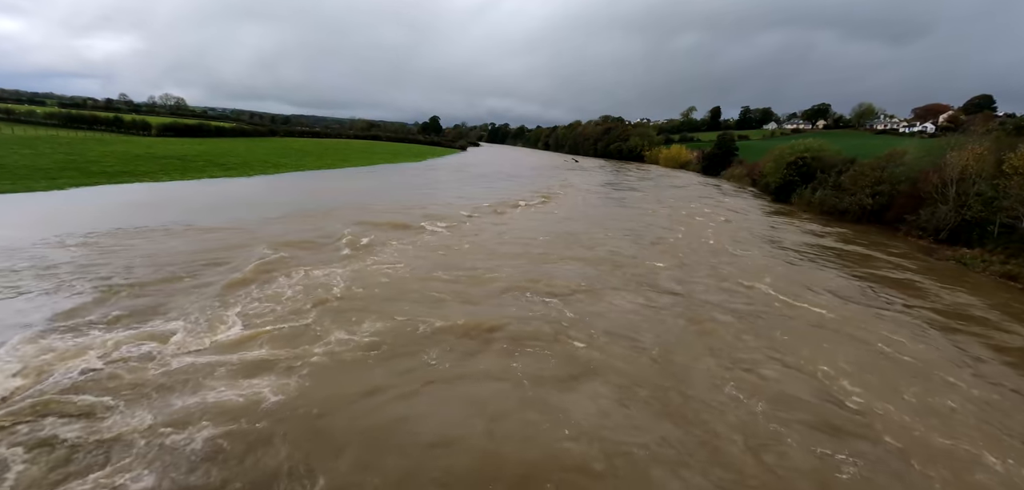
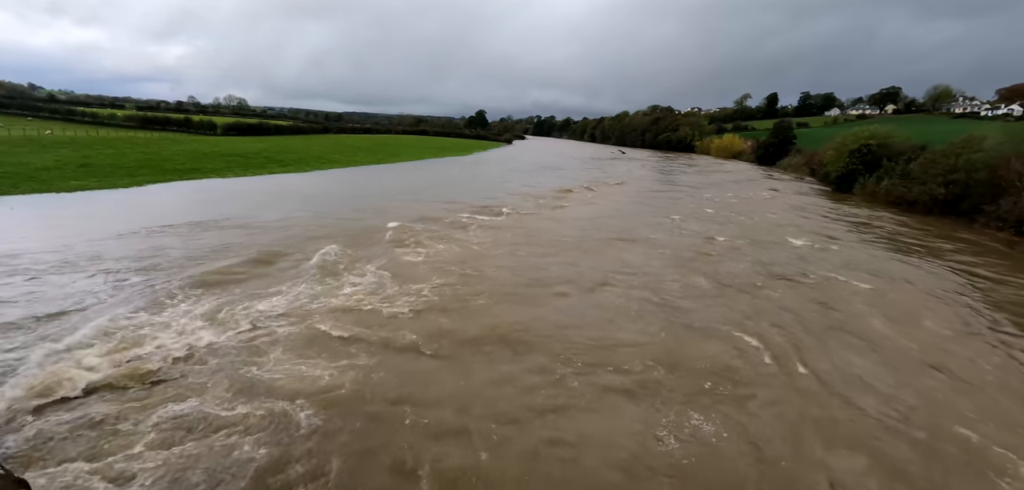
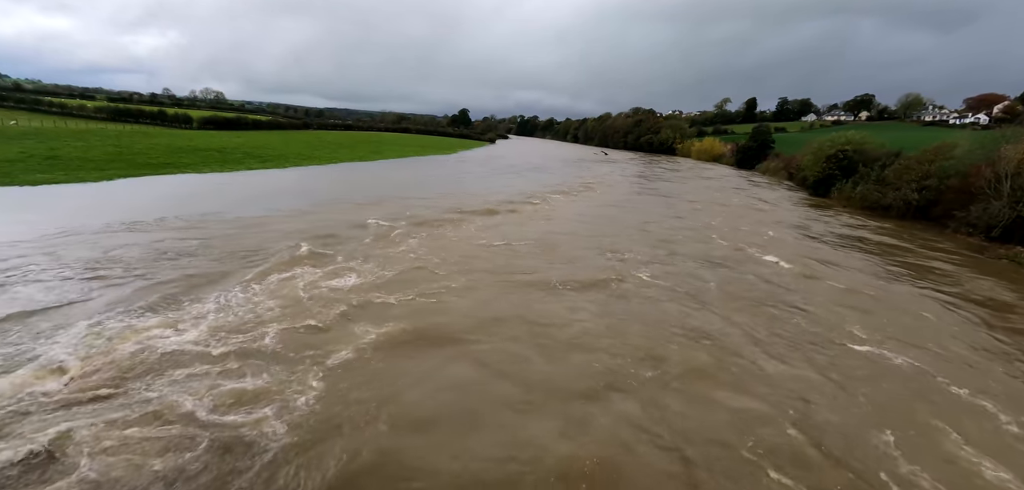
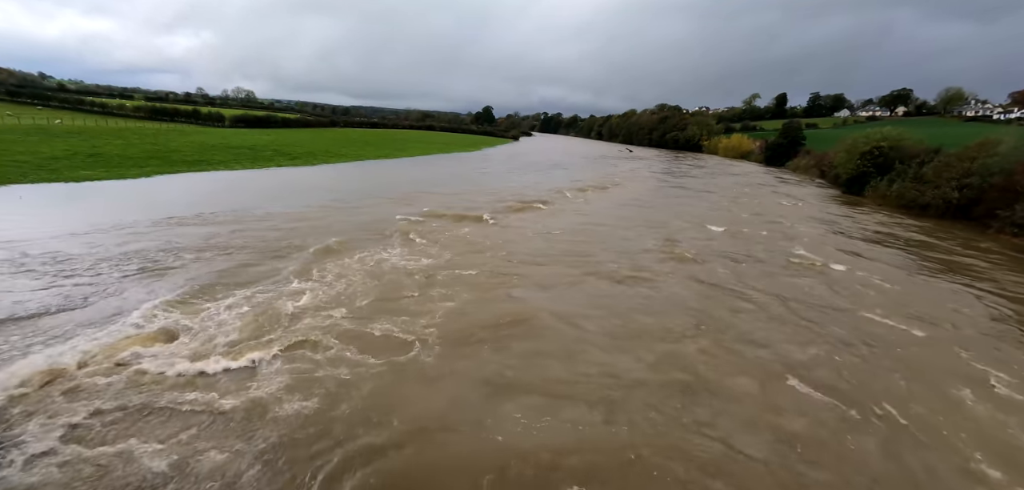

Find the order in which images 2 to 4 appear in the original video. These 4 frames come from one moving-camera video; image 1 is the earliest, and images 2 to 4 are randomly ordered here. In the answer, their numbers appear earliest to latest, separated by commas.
3, 4, 2
